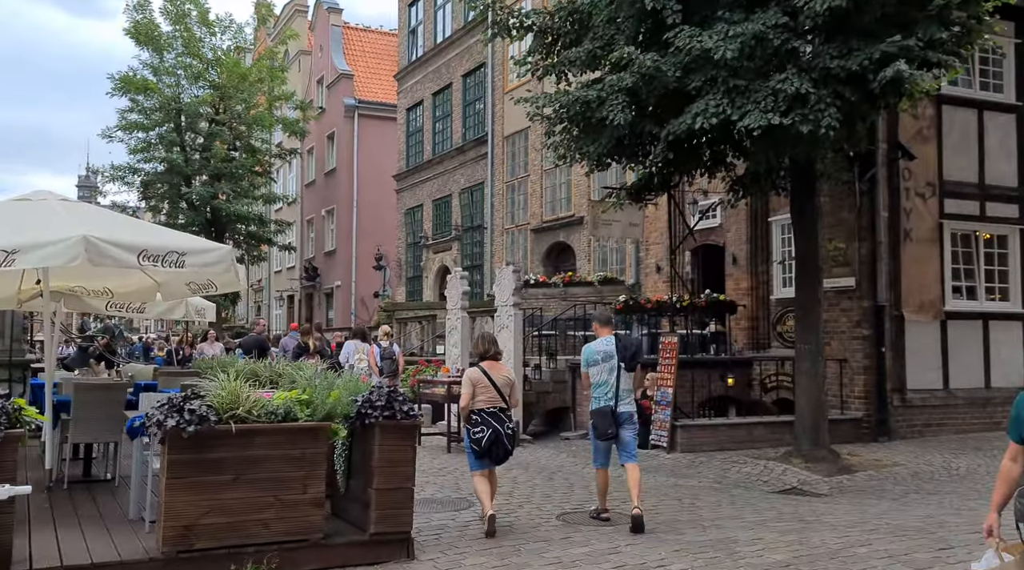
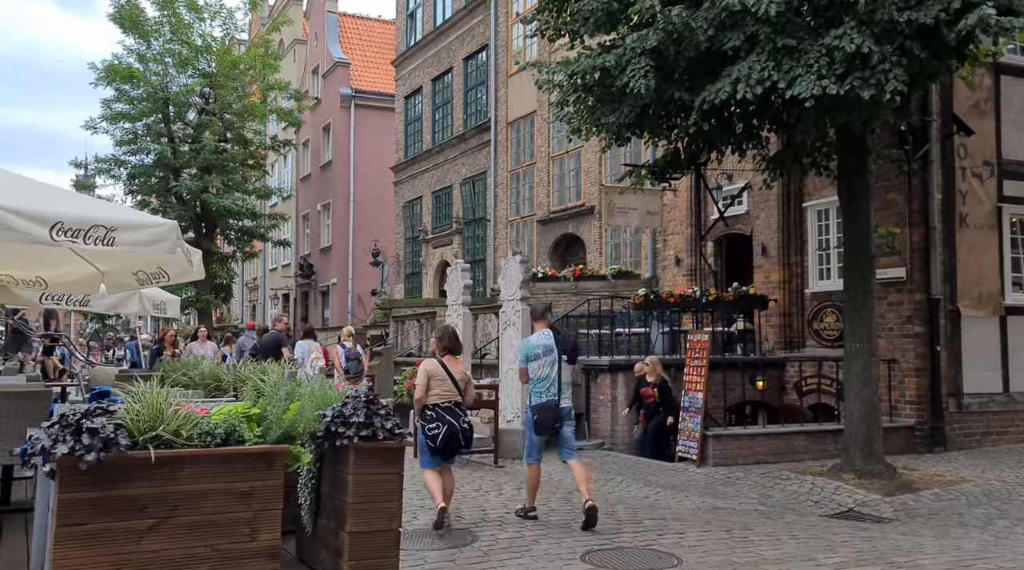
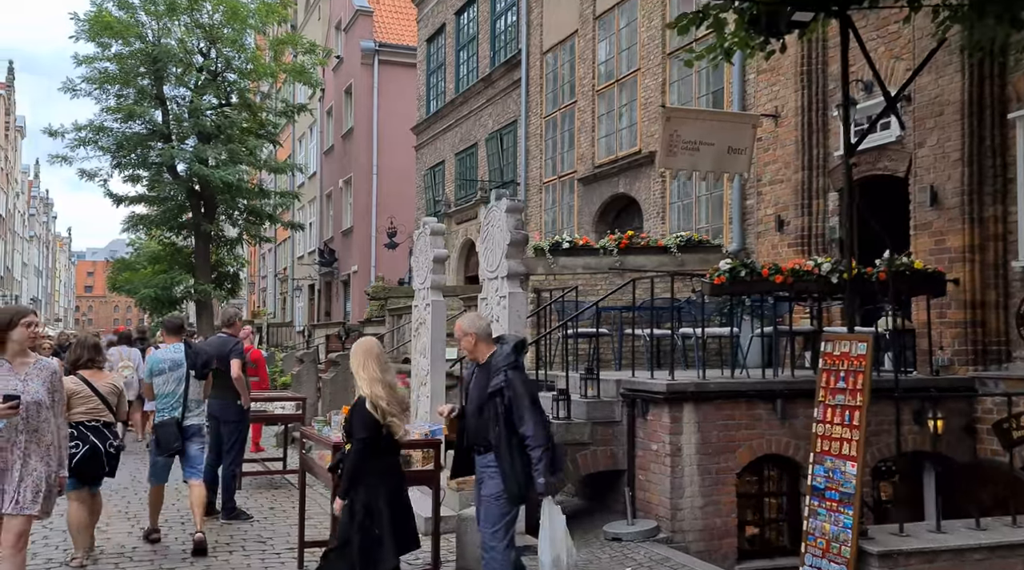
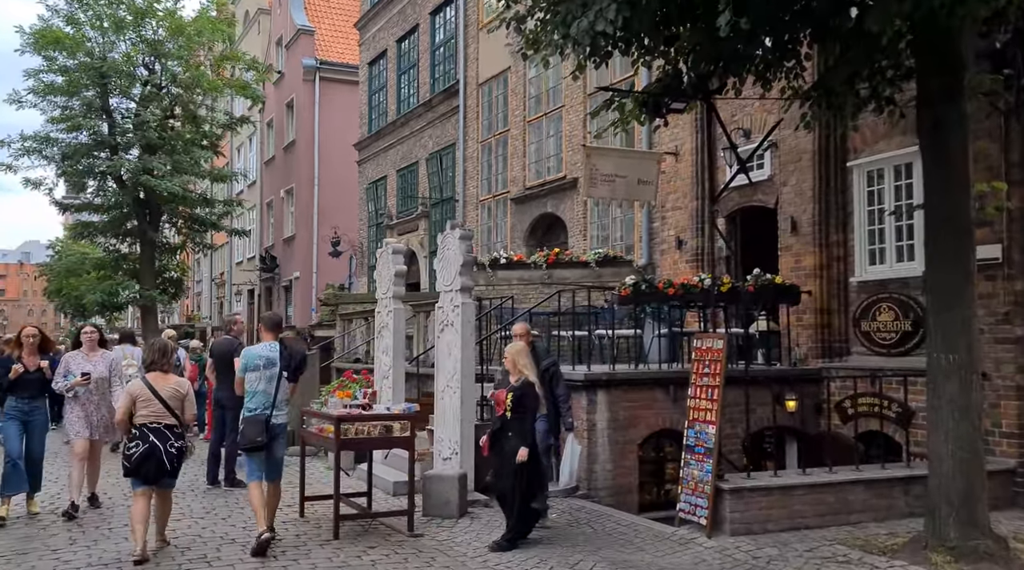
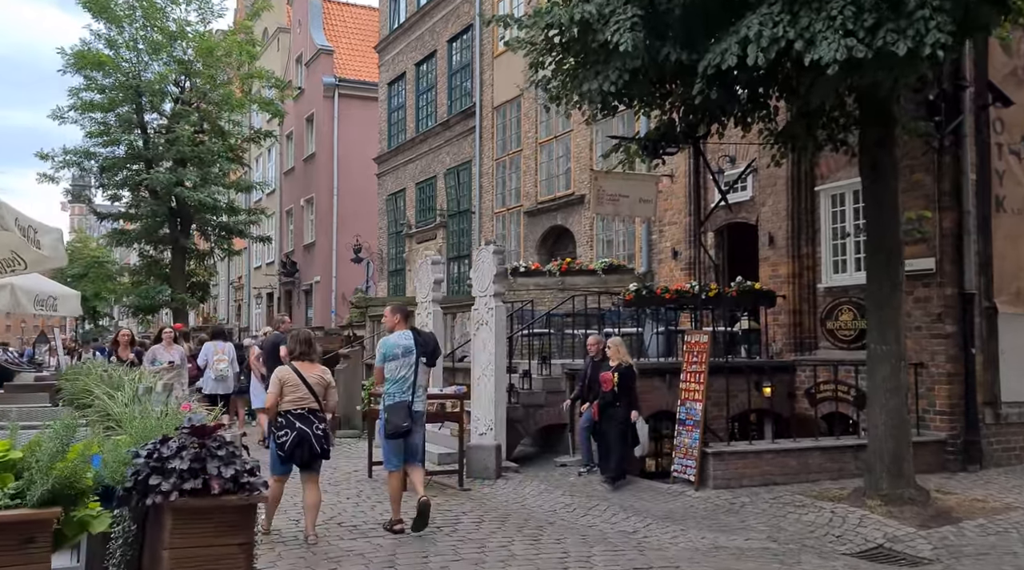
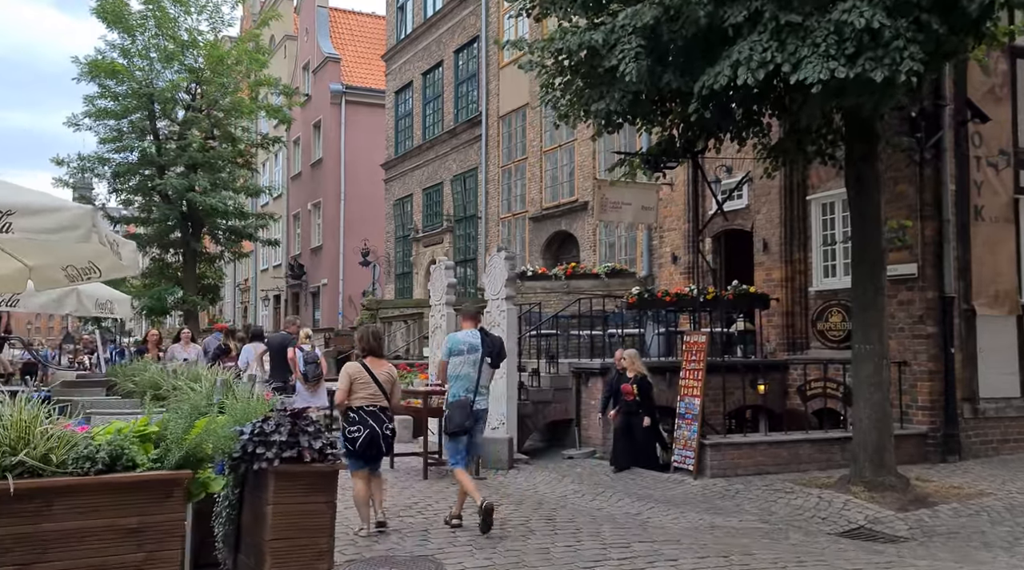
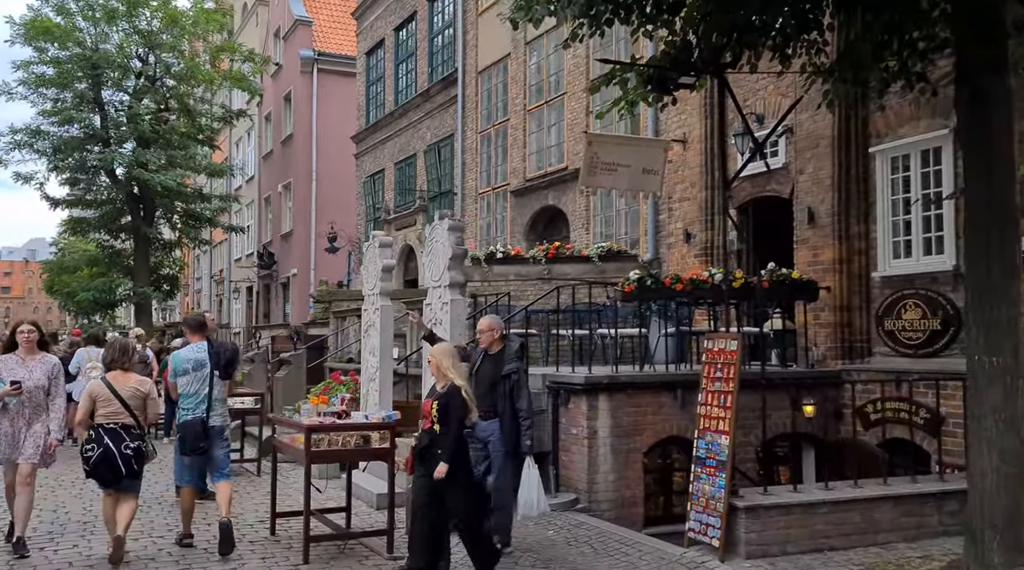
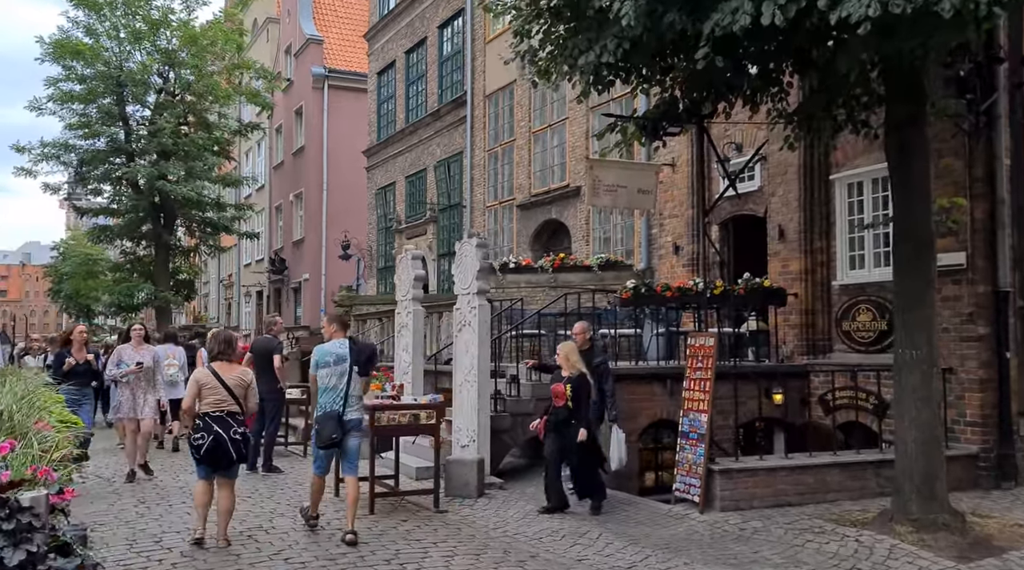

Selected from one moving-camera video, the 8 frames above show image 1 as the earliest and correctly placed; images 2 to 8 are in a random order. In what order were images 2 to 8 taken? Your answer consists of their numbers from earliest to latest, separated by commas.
2, 6, 5, 8, 4, 7, 3
